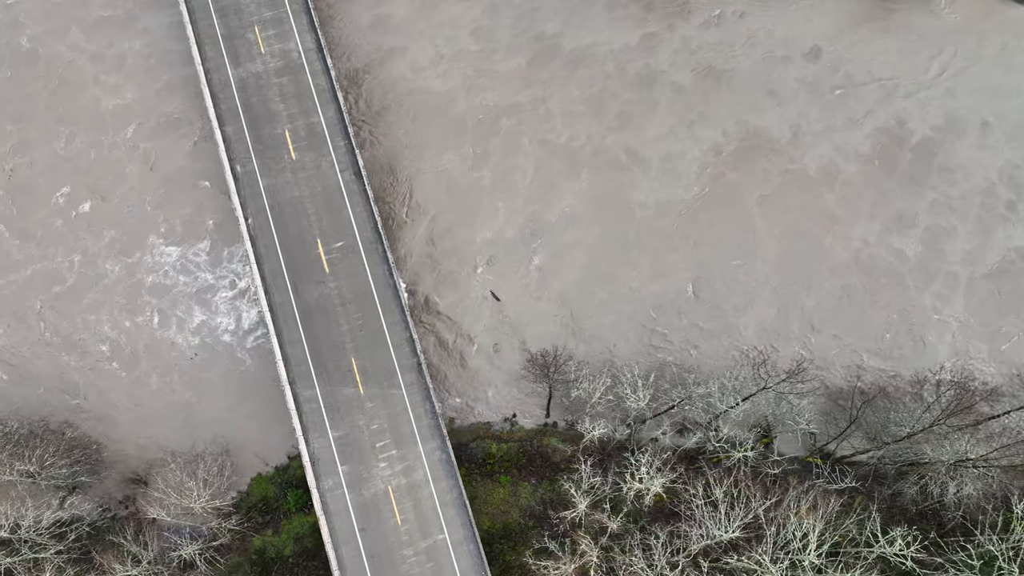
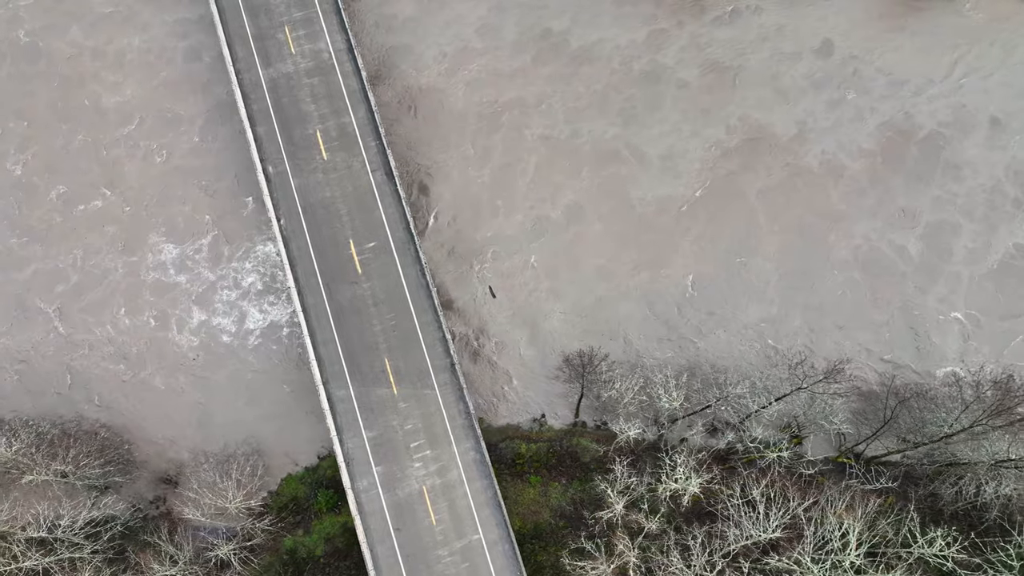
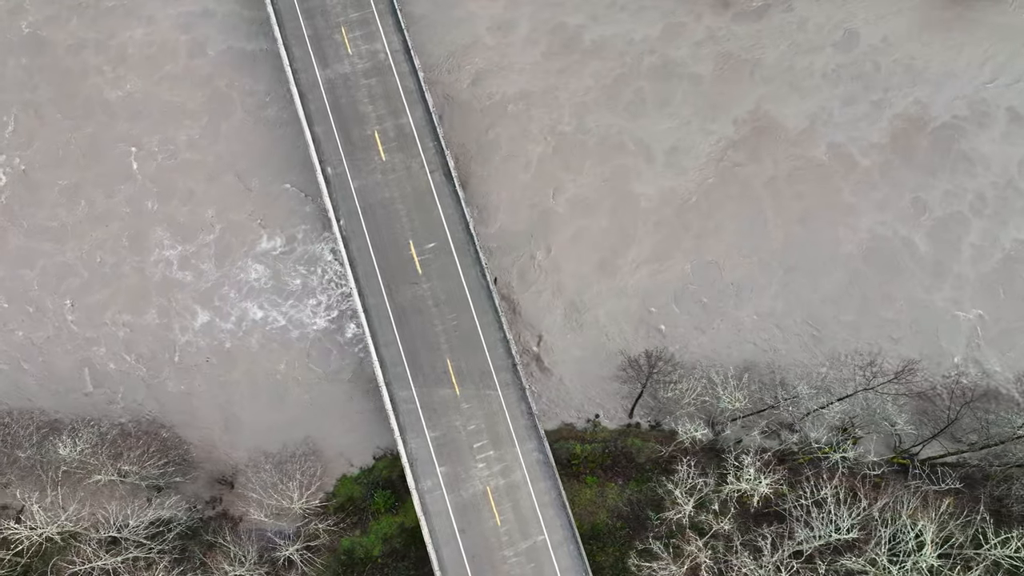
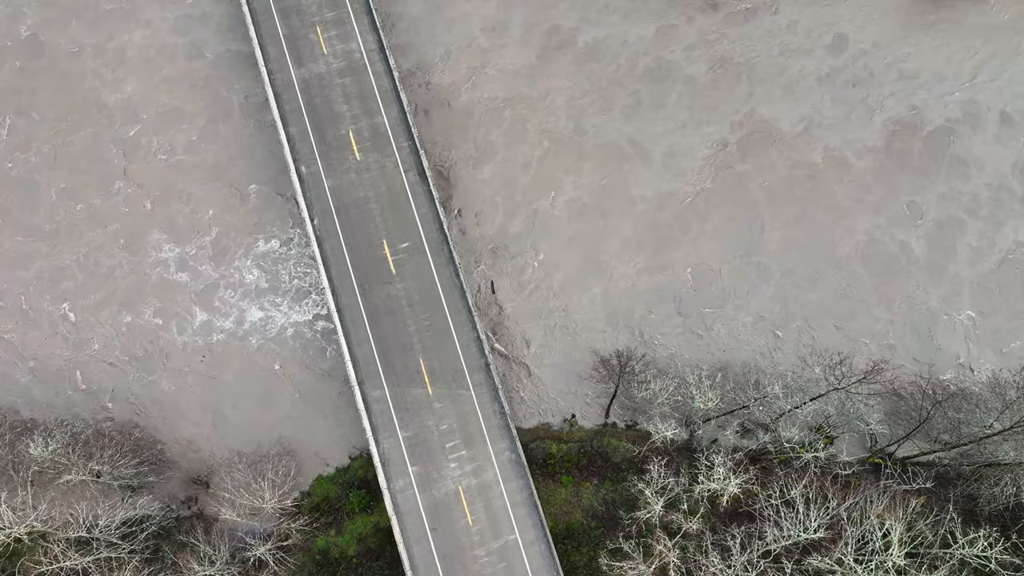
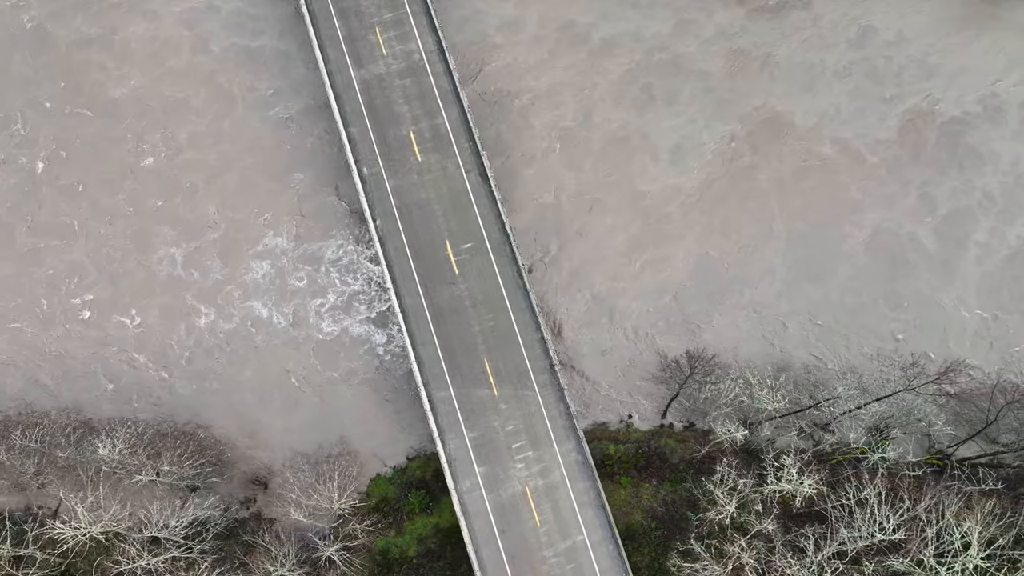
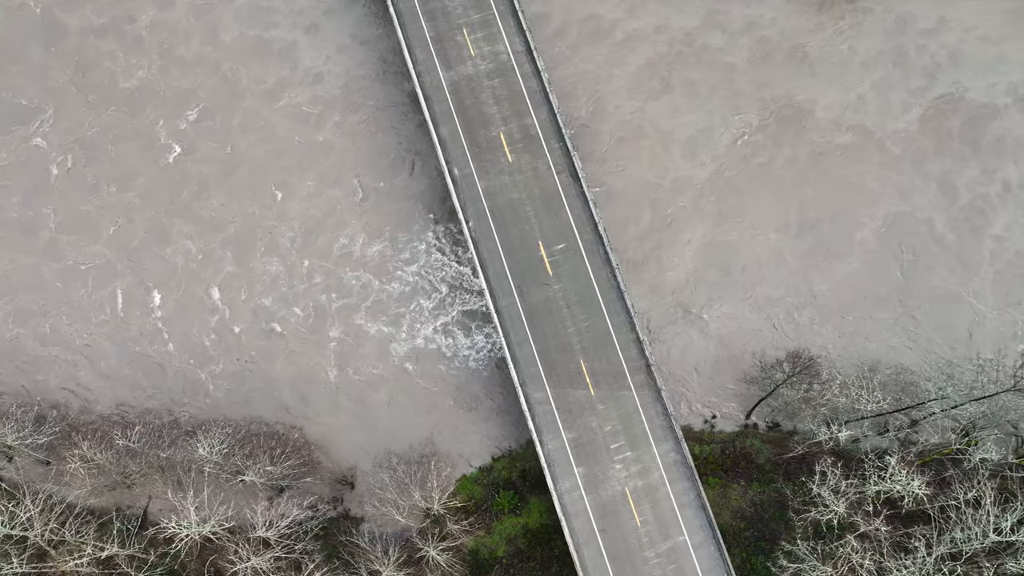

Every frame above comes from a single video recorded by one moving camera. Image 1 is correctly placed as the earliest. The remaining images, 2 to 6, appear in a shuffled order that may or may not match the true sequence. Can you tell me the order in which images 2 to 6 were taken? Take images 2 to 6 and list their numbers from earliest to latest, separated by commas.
2, 4, 3, 5, 6
